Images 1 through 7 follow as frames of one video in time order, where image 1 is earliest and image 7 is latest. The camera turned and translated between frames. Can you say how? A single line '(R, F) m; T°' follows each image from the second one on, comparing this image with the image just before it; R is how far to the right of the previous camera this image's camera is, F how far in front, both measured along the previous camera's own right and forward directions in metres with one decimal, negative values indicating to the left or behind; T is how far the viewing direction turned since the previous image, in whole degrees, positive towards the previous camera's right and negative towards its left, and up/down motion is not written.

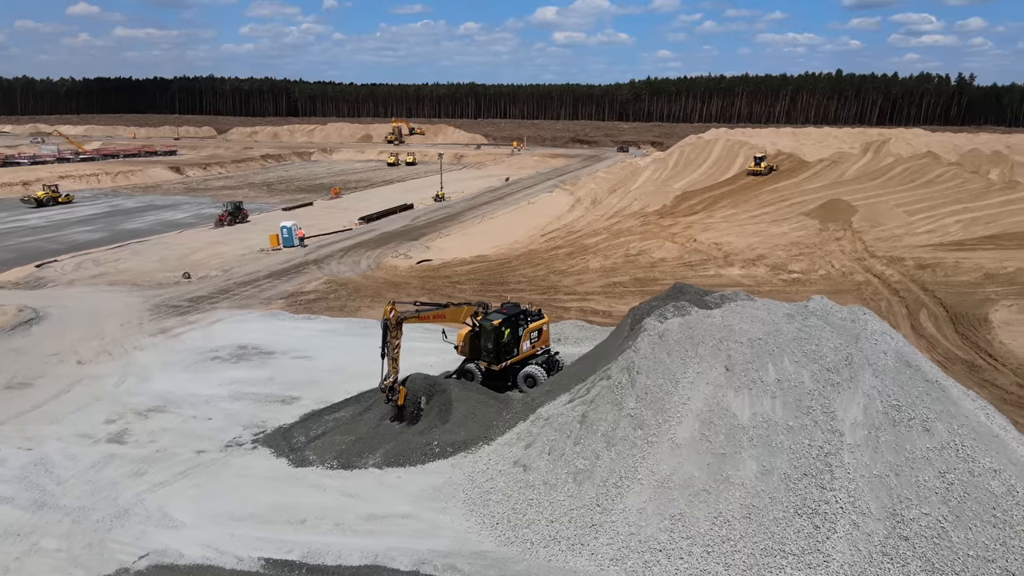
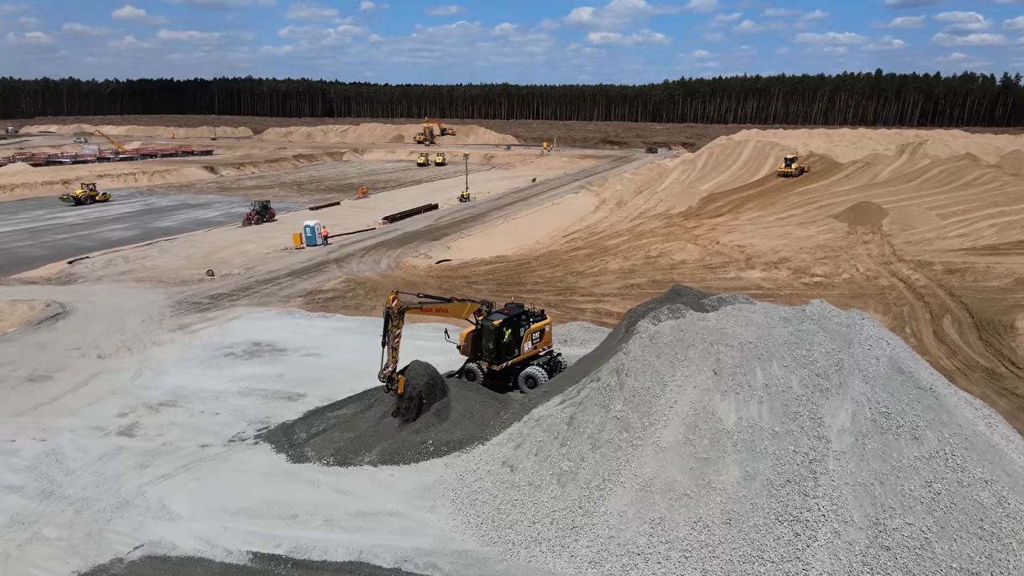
(+0.5, 0.0) m; -2°
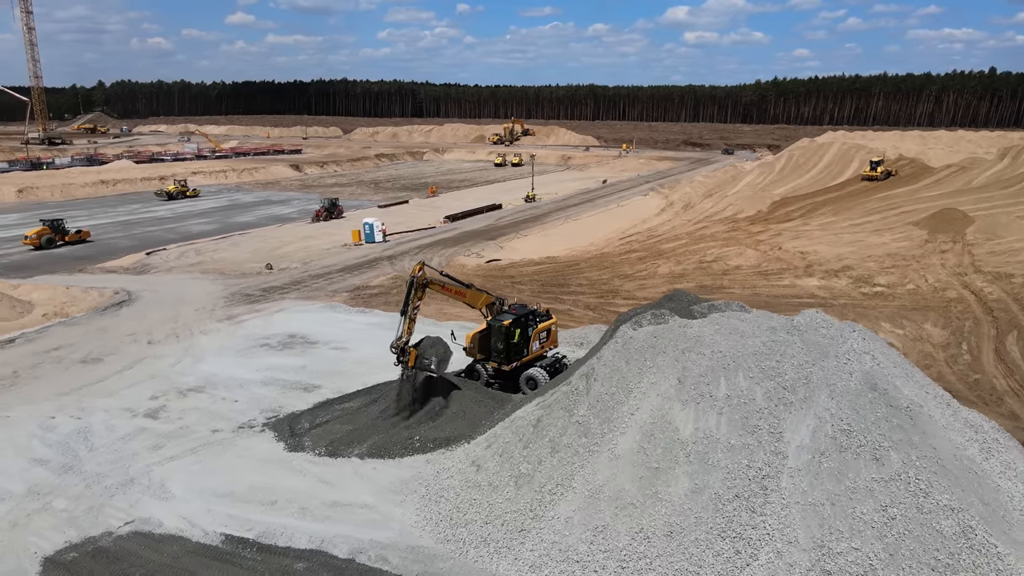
(+1.2, +0.1) m; -6°
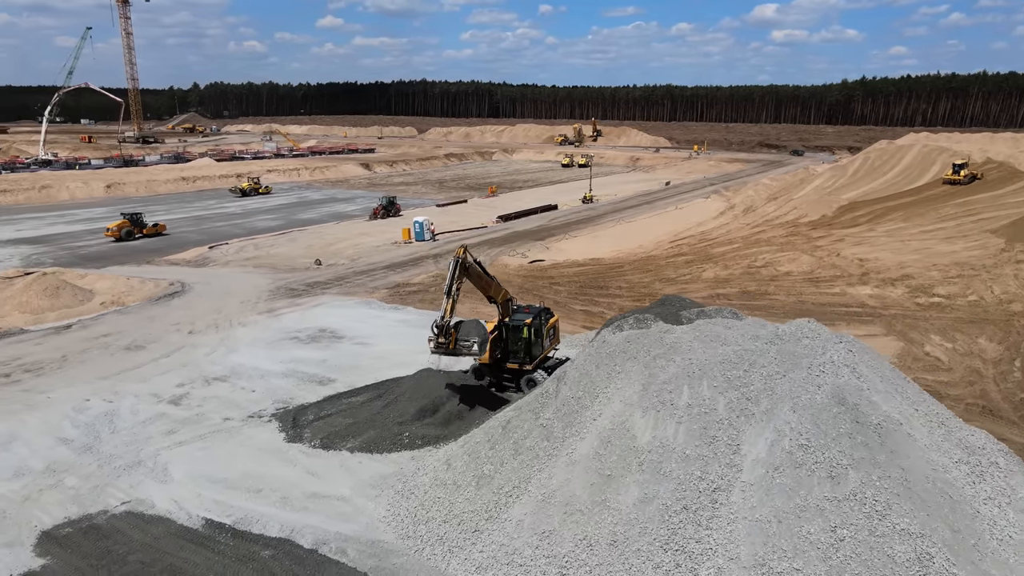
(+1.1, +0.1) m; -6°
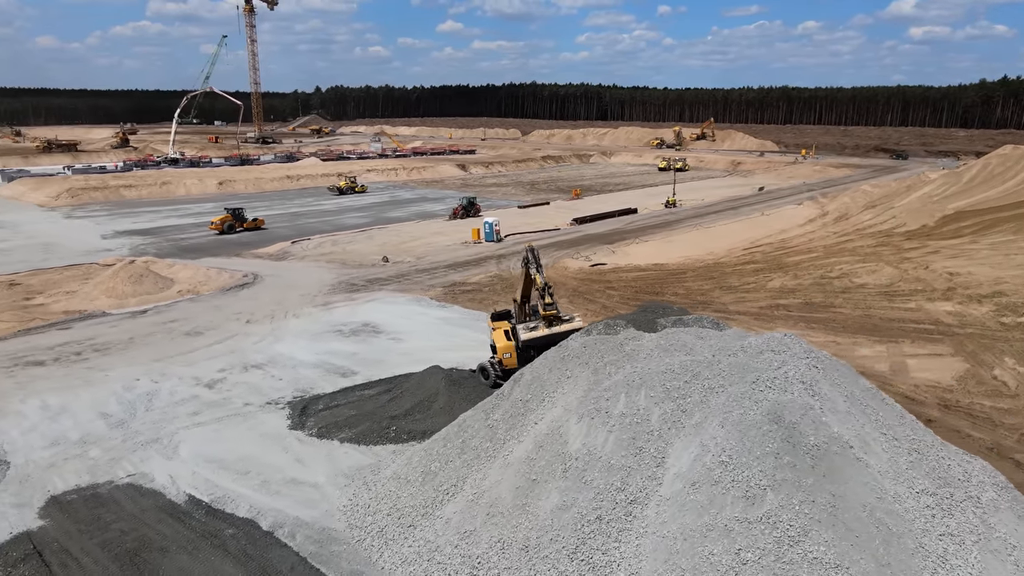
(+1.6, +0.1) m; -8°
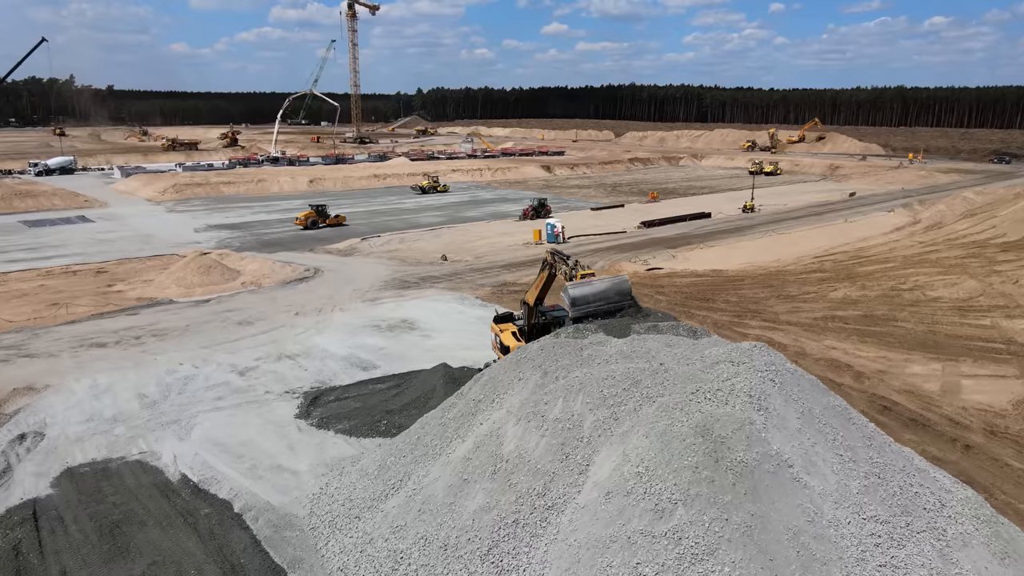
(+1.4, +0.1) m; -7°
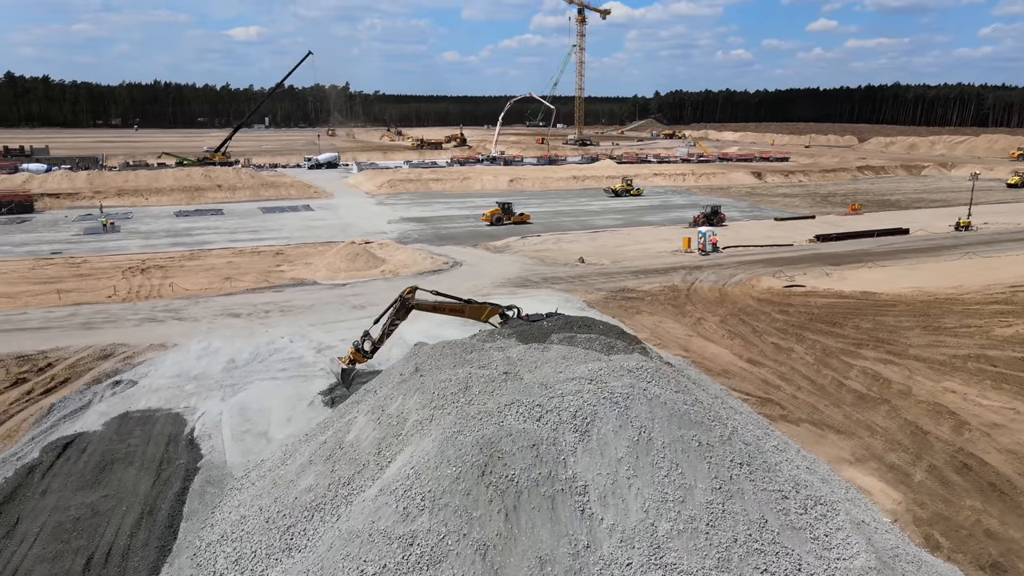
(+3.4, +0.5) m; -17°
